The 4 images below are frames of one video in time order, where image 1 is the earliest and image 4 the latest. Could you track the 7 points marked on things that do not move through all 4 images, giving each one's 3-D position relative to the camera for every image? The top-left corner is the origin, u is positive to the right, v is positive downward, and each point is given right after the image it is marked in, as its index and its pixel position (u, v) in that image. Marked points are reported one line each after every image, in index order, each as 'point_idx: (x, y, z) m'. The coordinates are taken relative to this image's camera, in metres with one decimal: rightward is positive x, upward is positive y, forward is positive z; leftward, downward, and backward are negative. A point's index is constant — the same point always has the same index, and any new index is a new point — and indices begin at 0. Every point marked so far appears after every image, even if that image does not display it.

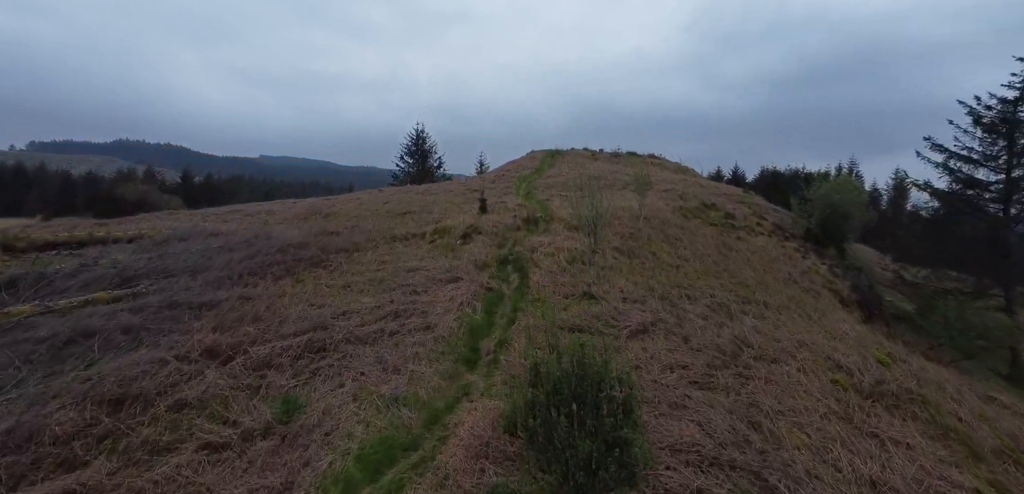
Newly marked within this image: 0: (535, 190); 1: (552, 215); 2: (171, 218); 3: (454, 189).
0: (+0.7, +1.5, +15.5) m
1: (+0.9, +0.6, +10.9) m
2: (-9.0, +0.8, +13.1) m
3: (-2.0, +1.8, +16.6) m
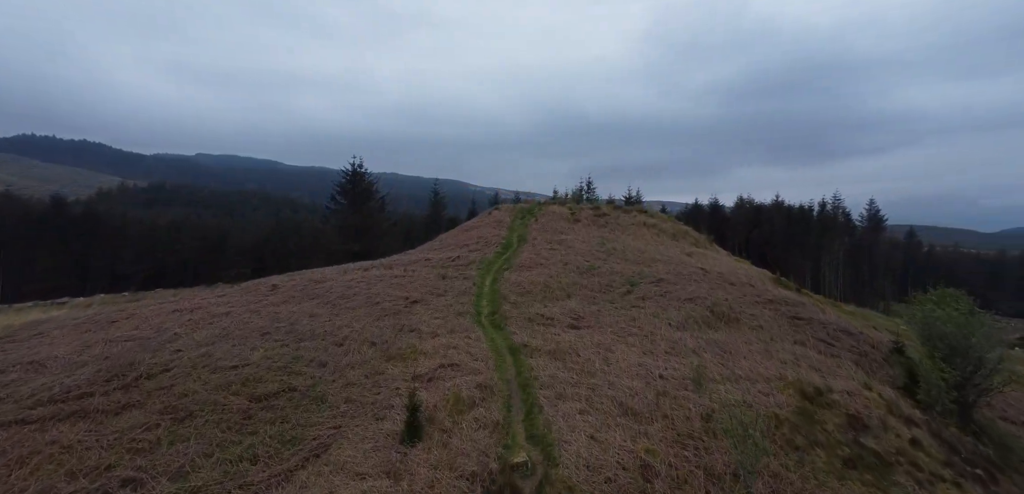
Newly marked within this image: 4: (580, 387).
0: (-0.2, -1.6, +9.7) m
1: (+0.4, -2.4, +5.1) m
2: (-9.7, -2.2, +6.4) m
3: (-2.9, -1.3, +10.5) m
4: (+1.1, -2.0, +7.6) m
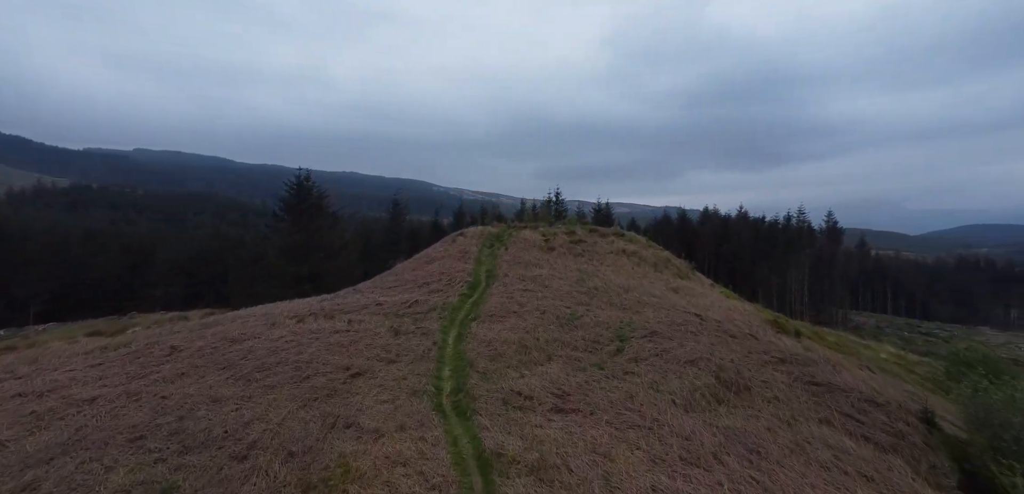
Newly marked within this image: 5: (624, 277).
0: (-0.6, -2.7, +7.3) m
1: (+0.3, -3.4, +2.8) m
2: (-9.9, -3.2, +3.3) m
3: (-3.4, -2.4, +7.9) m
4: (+0.8, -3.1, +5.3) m
5: (+3.8, -0.9, +16.5) m
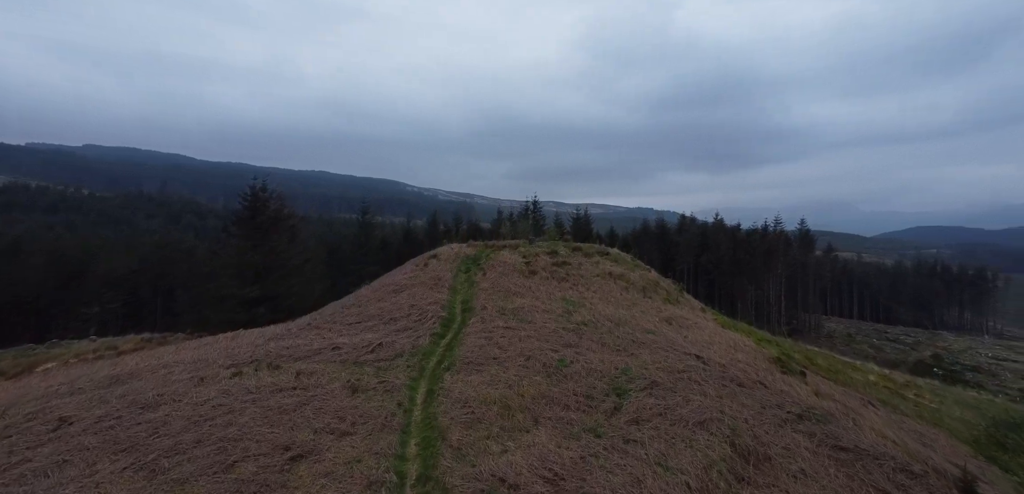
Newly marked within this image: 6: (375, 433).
0: (-0.8, -3.4, +5.5) m
1: (+0.3, -4.2, +1.1) m
2: (-9.8, -3.9, +1.1) m
3: (-3.7, -3.1, +6.0) m
4: (+0.7, -3.9, +3.6) m
5: (+3.2, -1.7, +14.9) m
6: (-2.3, -2.9, +8.1) m
